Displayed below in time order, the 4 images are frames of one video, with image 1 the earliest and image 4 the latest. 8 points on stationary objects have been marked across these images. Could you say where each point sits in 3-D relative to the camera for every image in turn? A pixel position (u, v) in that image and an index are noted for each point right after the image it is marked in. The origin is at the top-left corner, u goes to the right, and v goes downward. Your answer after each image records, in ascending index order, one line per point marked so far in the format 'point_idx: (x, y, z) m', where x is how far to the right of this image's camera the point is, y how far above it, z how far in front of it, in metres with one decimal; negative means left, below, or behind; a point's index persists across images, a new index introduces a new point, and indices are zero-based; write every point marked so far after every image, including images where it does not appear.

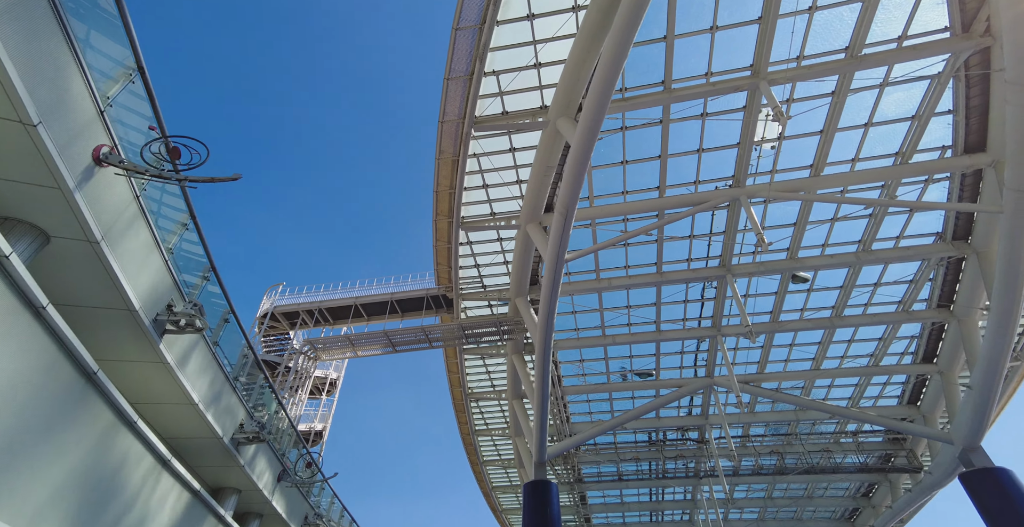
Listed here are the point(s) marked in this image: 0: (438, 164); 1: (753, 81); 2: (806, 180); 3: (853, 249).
0: (-2.1, +2.8, +16.5) m
1: (+5.5, +4.2, +14.0) m
2: (+8.0, +2.2, +16.6) m
3: (+11.0, +0.4, +19.8) m
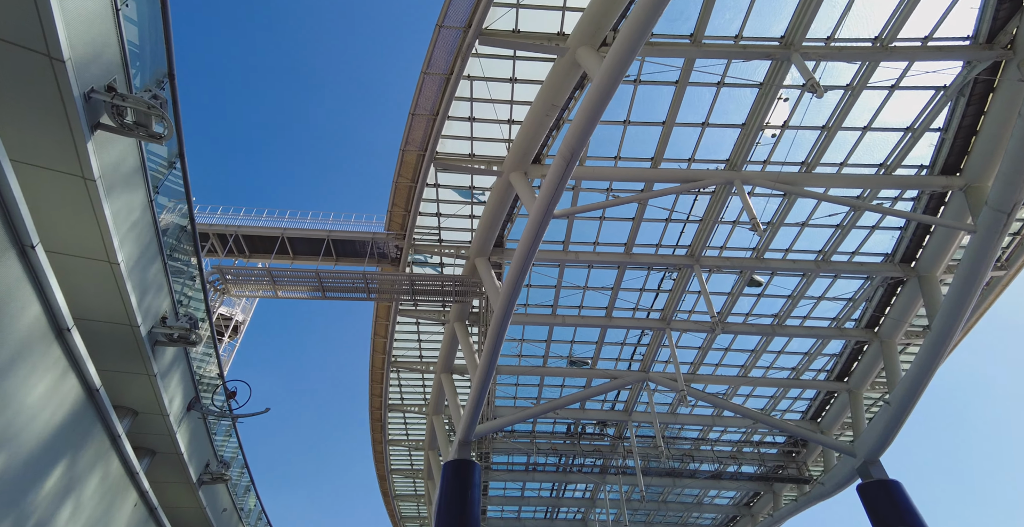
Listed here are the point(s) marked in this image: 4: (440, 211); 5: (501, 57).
0: (-2.1, +4.3, +14.4) m
1: (+6.0, +4.6, +13.3) m
2: (+7.7, +2.4, +16.3) m
3: (+9.8, +0.2, +19.9) m
4: (-2.2, +1.6, +18.3) m
5: (-0.3, +4.8, +14.6) m
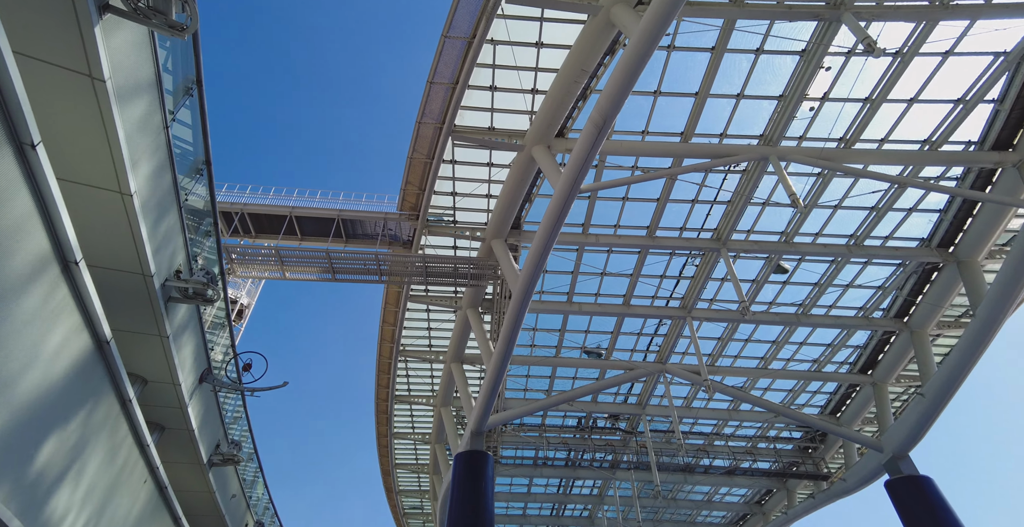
0: (-1.5, +4.8, +13.5) m
1: (+6.5, +5.1, +12.4) m
2: (+8.2, +2.8, +15.4) m
3: (+10.3, +0.7, +19.0) m
4: (-1.6, +2.1, +17.3) m
5: (+0.3, +5.4, +13.6) m
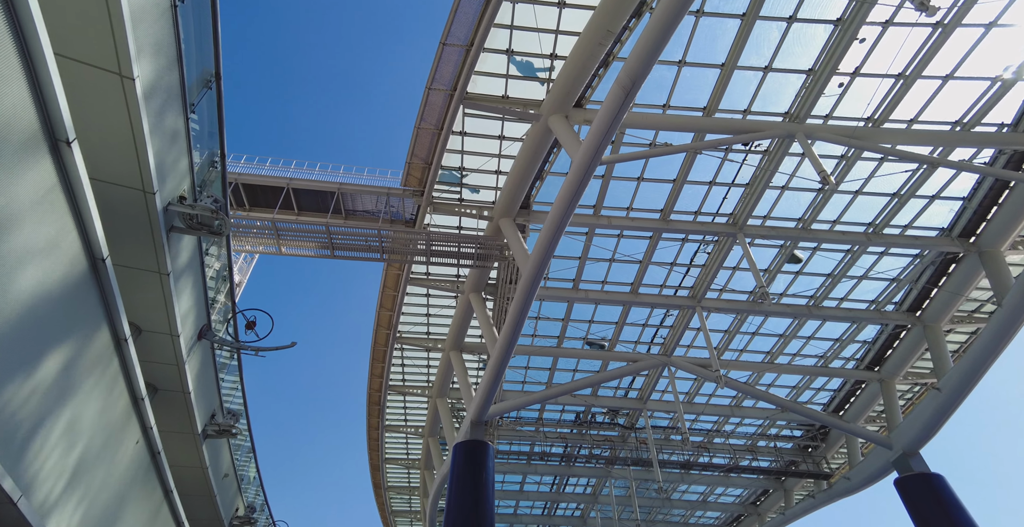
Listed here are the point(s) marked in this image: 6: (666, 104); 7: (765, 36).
0: (-1.0, +5.4, +12.6) m
1: (+7.0, +5.5, +11.7) m
2: (+8.6, +3.2, +14.7) m
3: (+10.5, +1.0, +18.4) m
4: (-1.3, +2.7, +16.4) m
5: (+0.7, +5.9, +12.8) m
6: (+3.8, +3.9, +14.9) m
7: (+5.6, +5.0, +13.5) m
